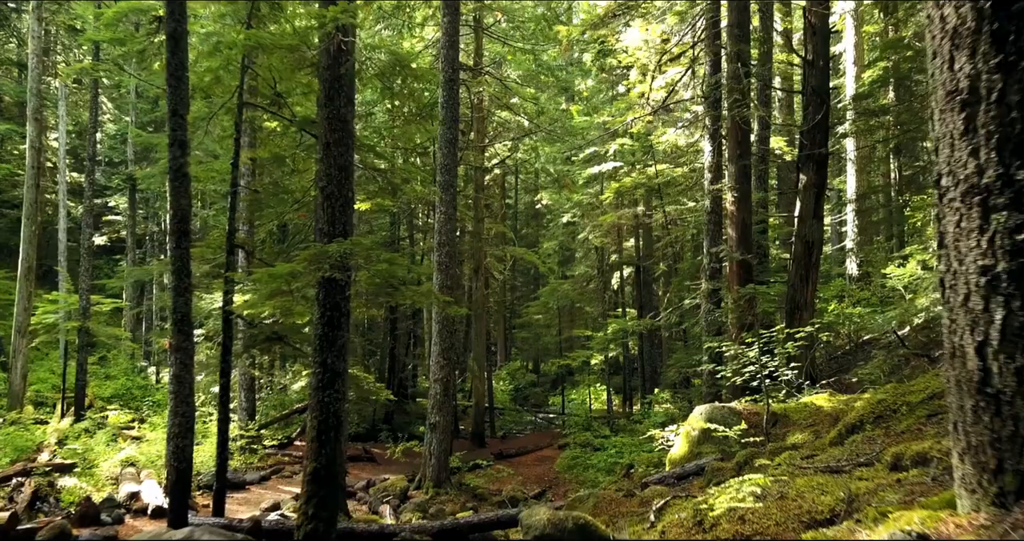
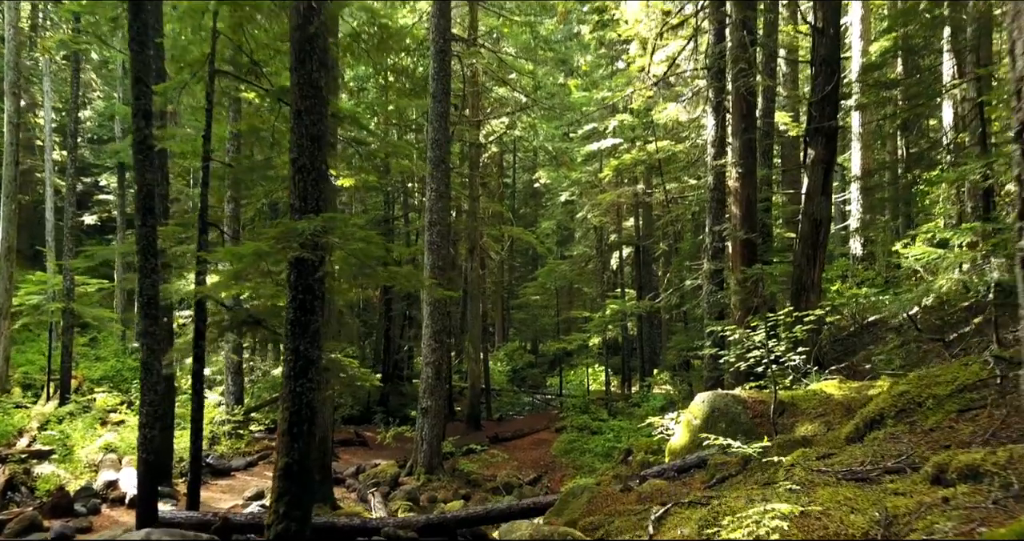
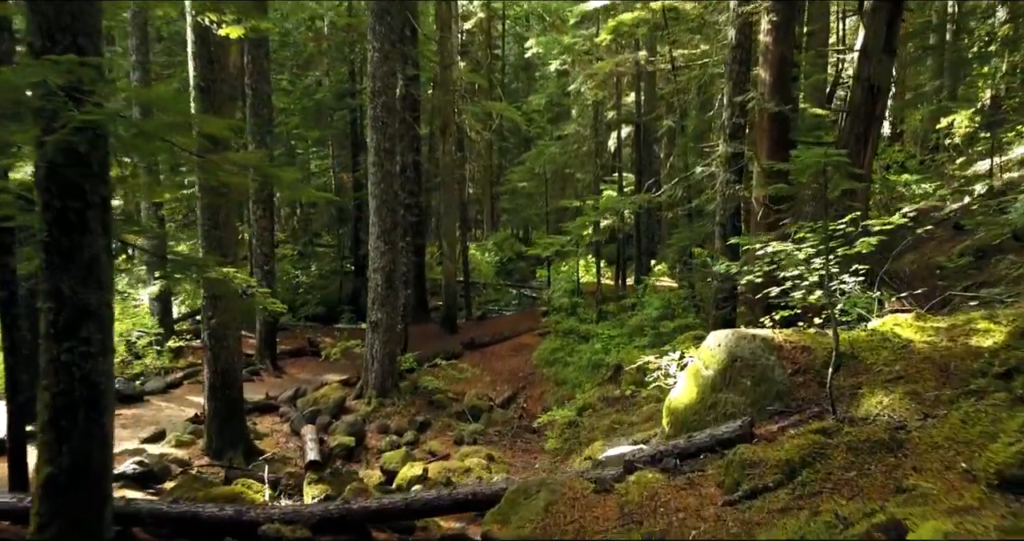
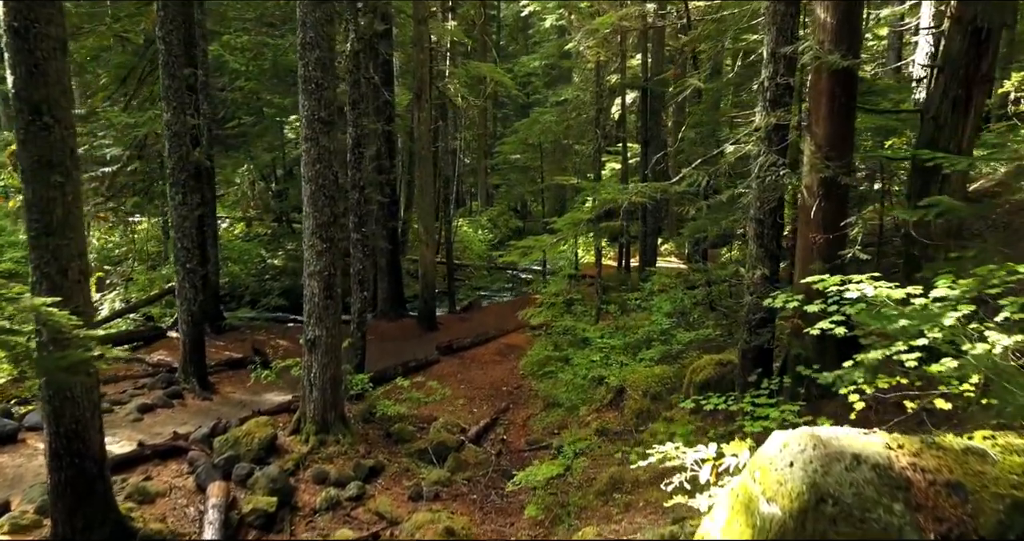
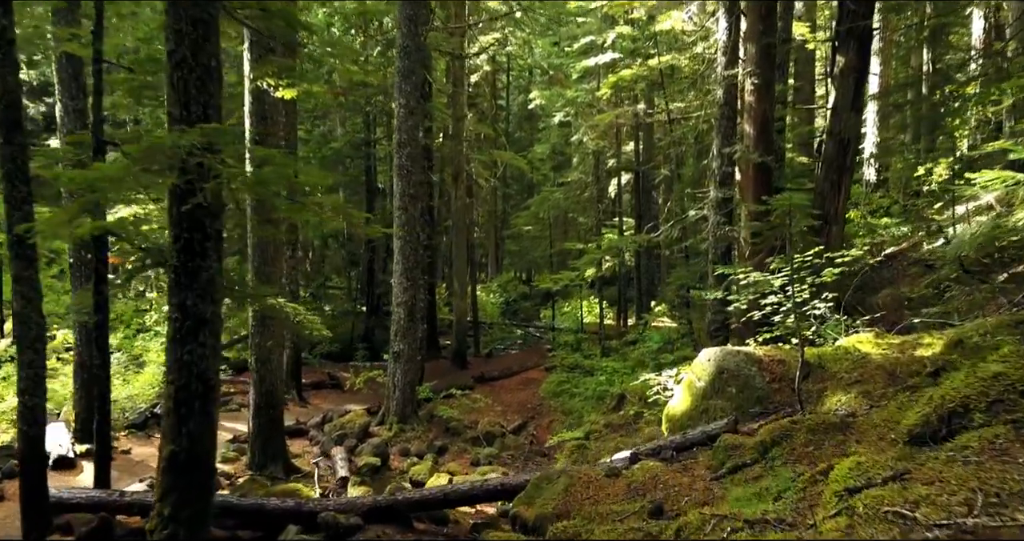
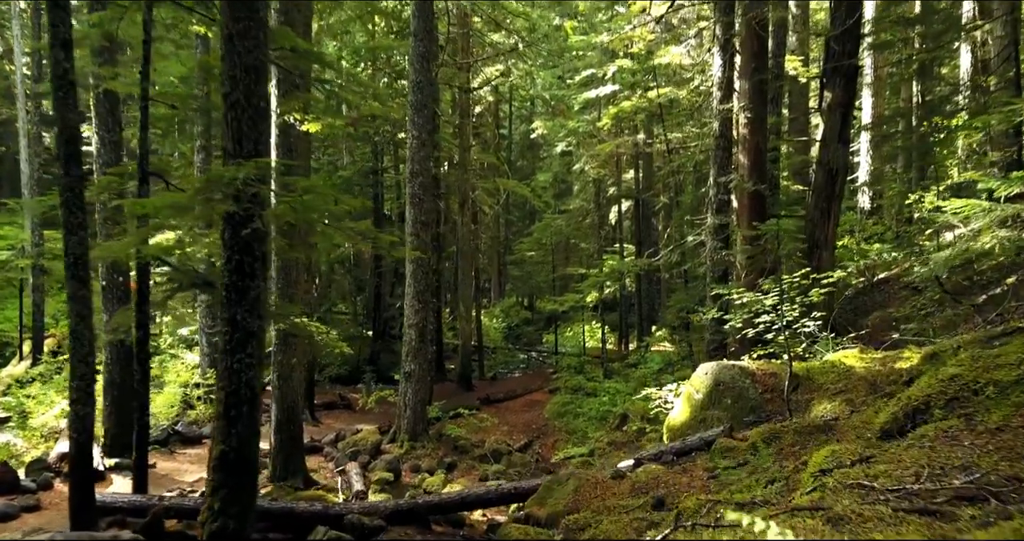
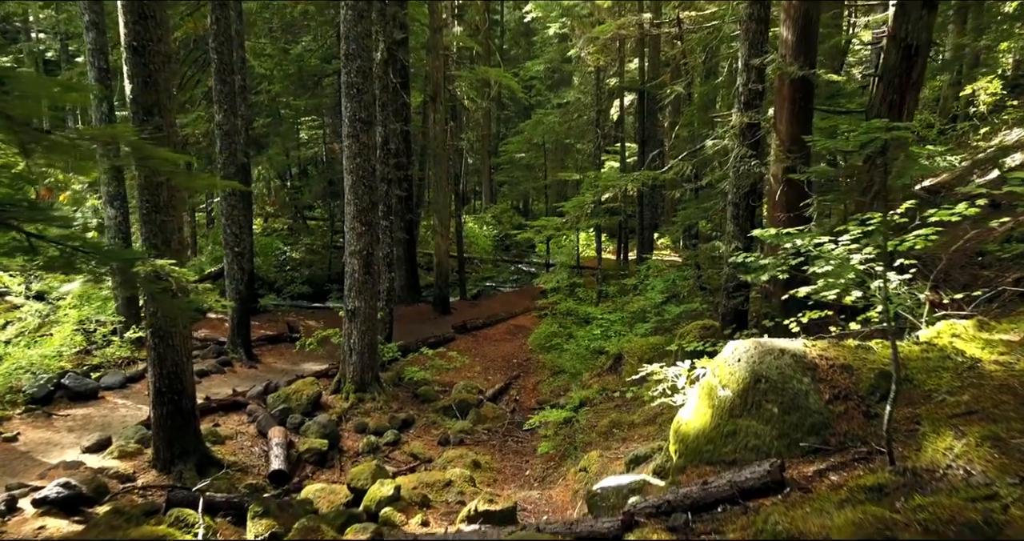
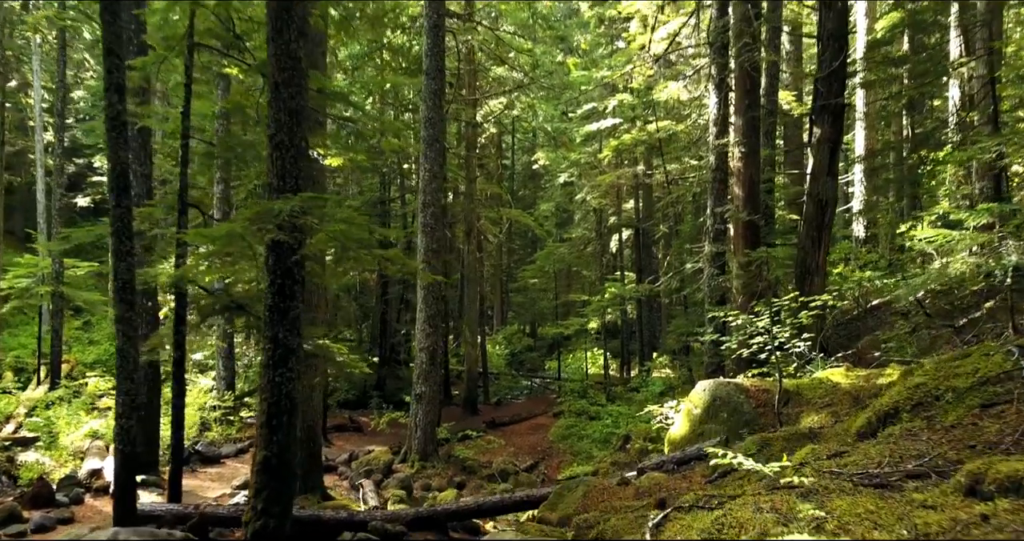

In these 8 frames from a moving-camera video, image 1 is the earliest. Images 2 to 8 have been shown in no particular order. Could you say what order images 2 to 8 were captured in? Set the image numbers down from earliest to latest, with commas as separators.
2, 8, 6, 5, 3, 7, 4
